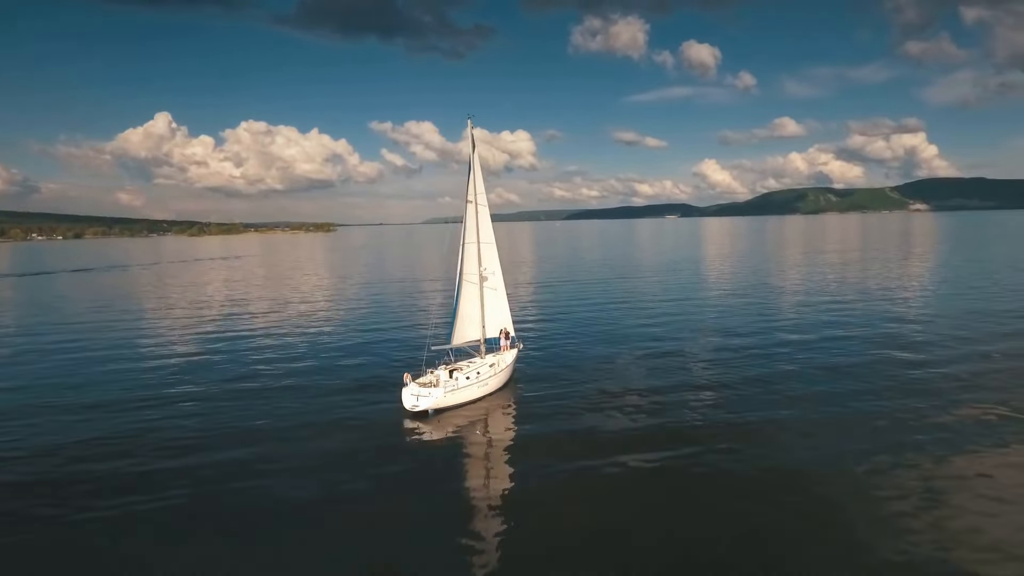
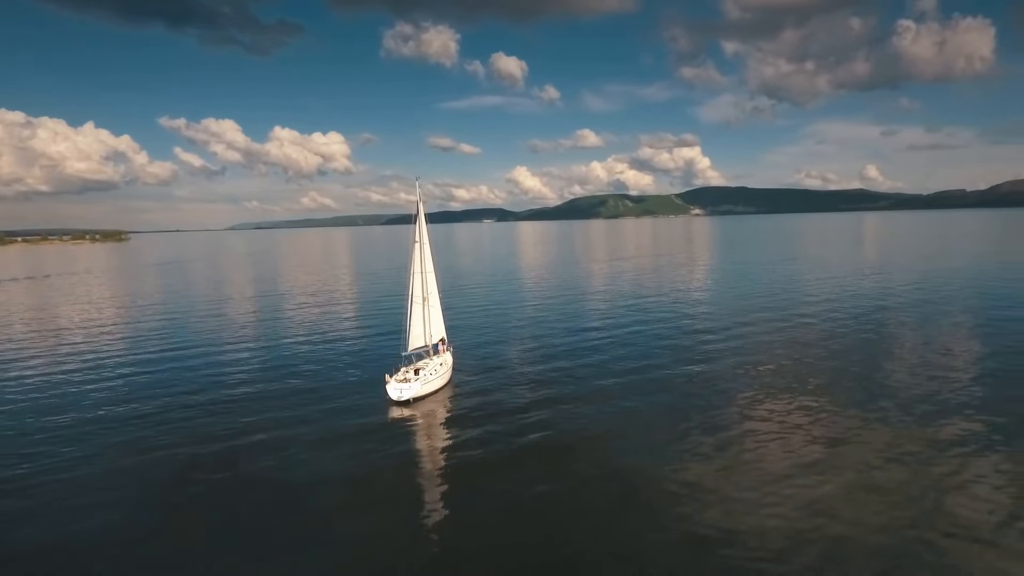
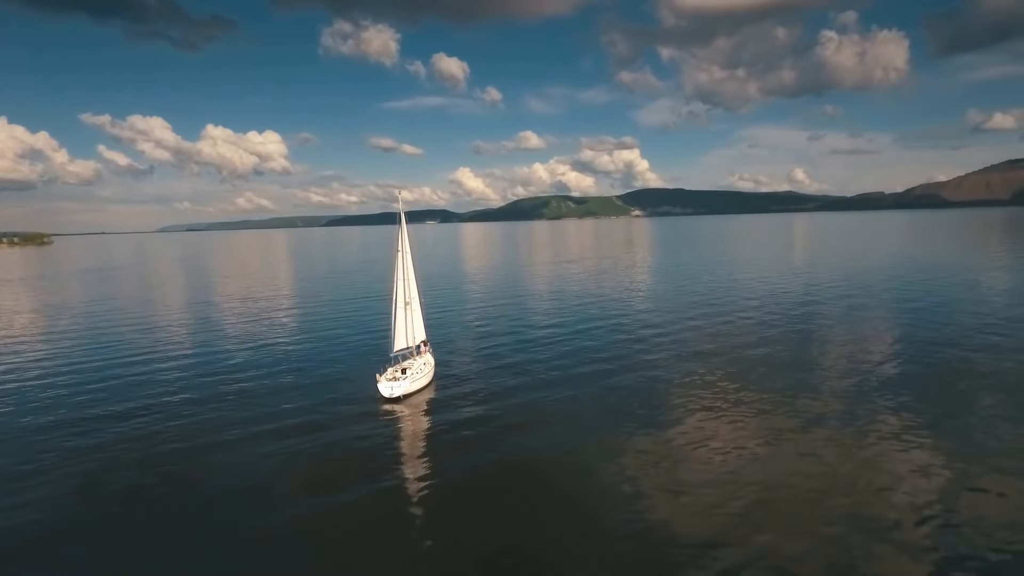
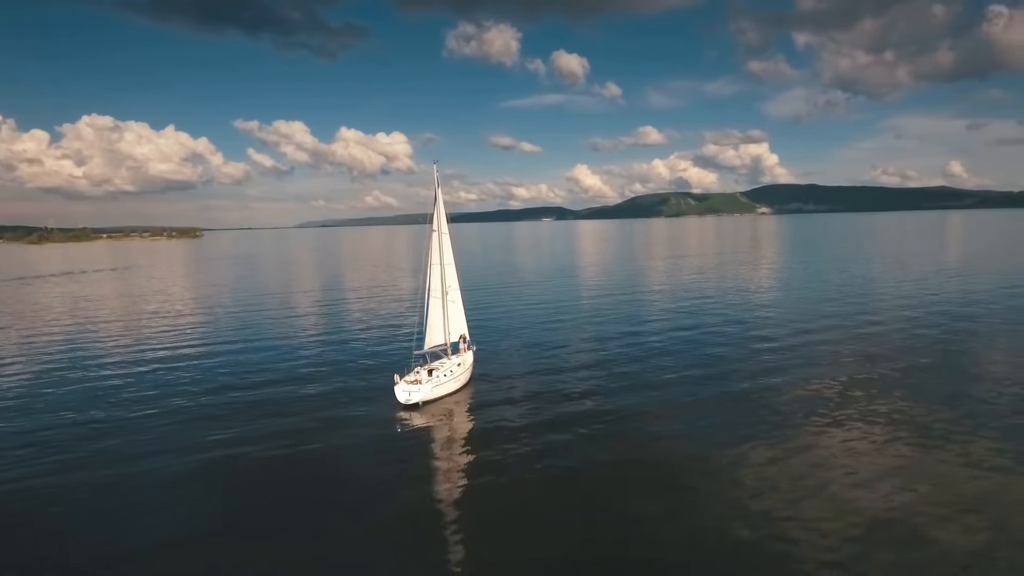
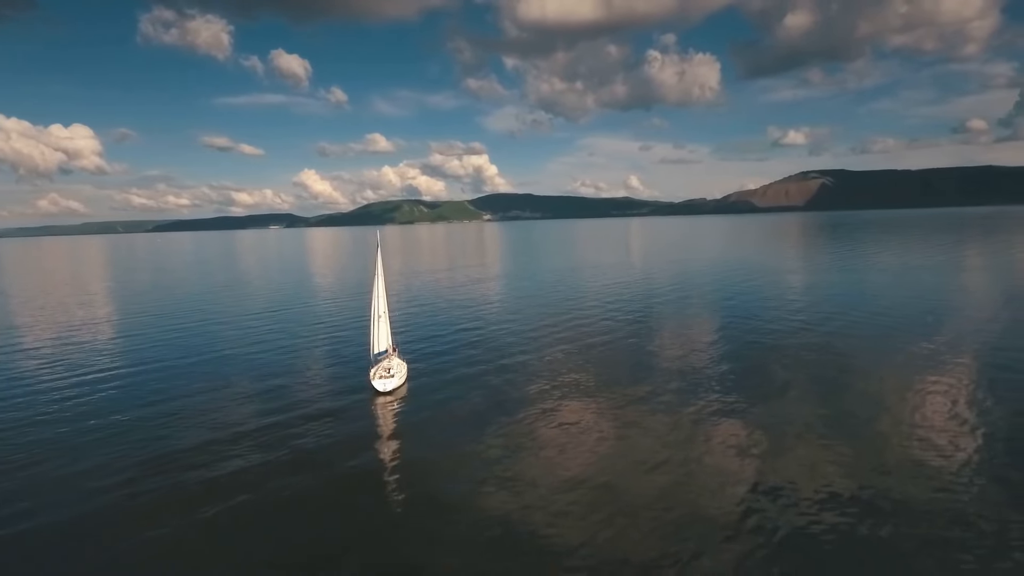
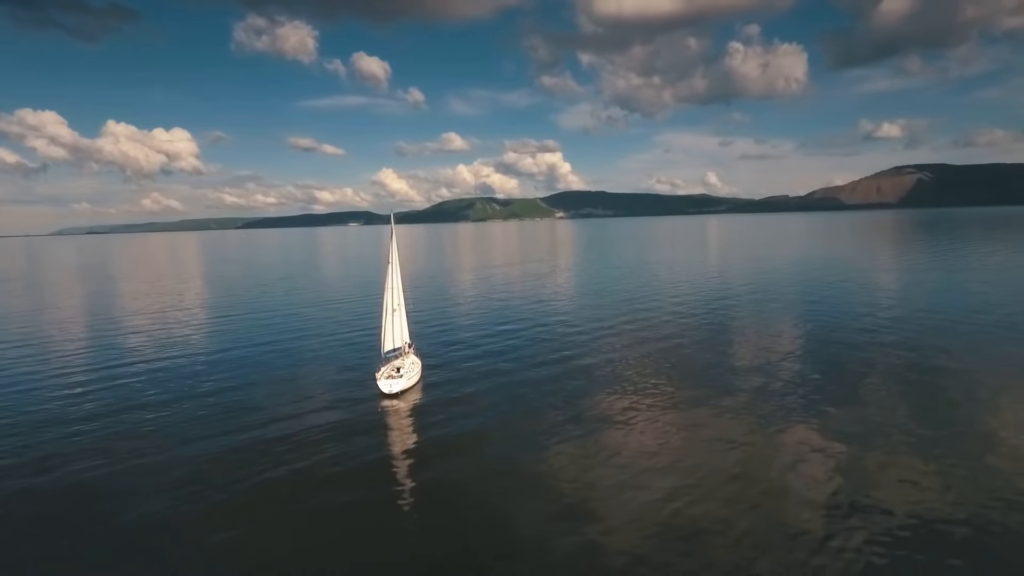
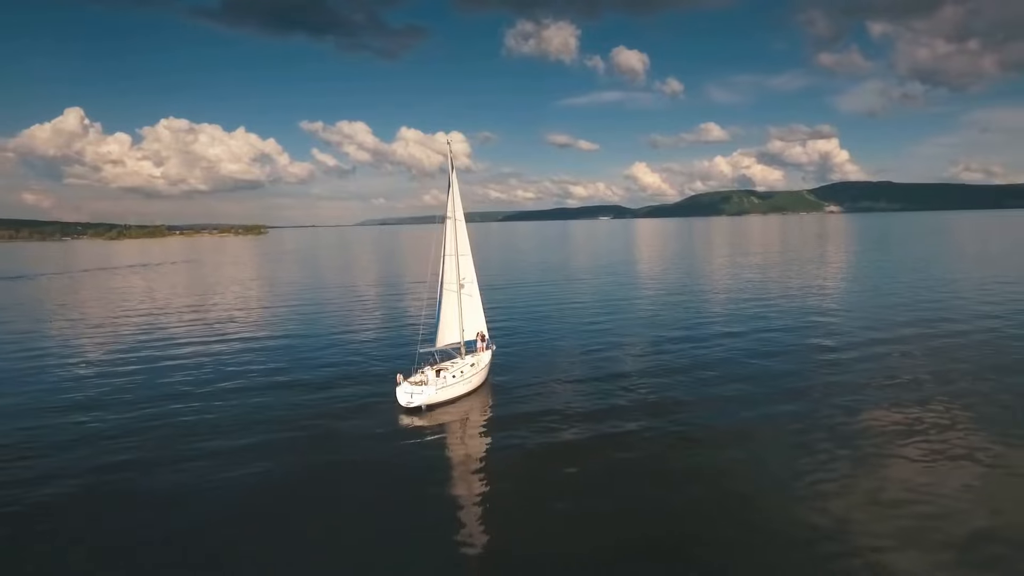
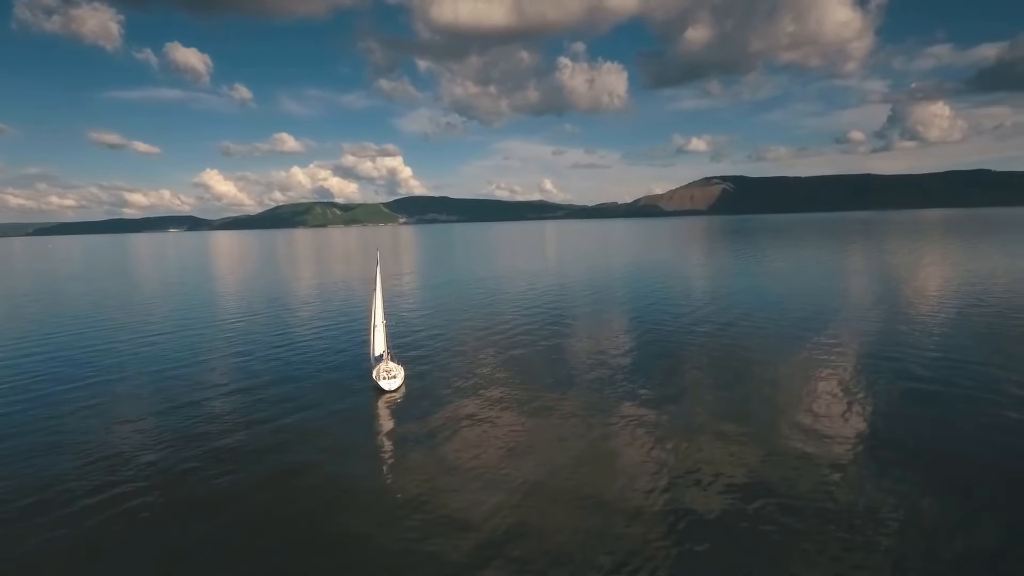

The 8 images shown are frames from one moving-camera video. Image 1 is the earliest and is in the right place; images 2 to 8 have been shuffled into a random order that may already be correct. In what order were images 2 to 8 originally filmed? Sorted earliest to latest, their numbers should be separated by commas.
7, 4, 2, 3, 6, 5, 8
